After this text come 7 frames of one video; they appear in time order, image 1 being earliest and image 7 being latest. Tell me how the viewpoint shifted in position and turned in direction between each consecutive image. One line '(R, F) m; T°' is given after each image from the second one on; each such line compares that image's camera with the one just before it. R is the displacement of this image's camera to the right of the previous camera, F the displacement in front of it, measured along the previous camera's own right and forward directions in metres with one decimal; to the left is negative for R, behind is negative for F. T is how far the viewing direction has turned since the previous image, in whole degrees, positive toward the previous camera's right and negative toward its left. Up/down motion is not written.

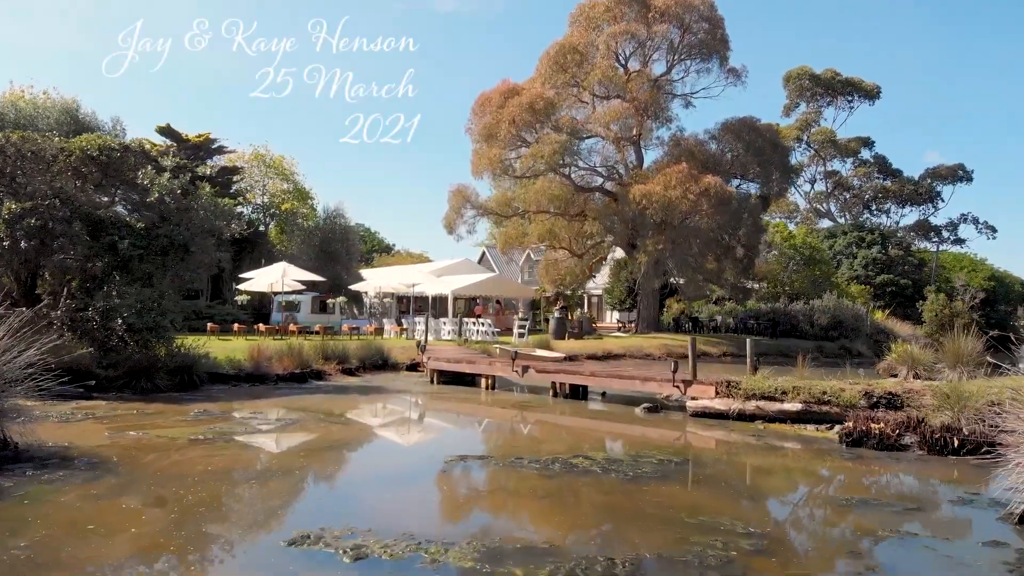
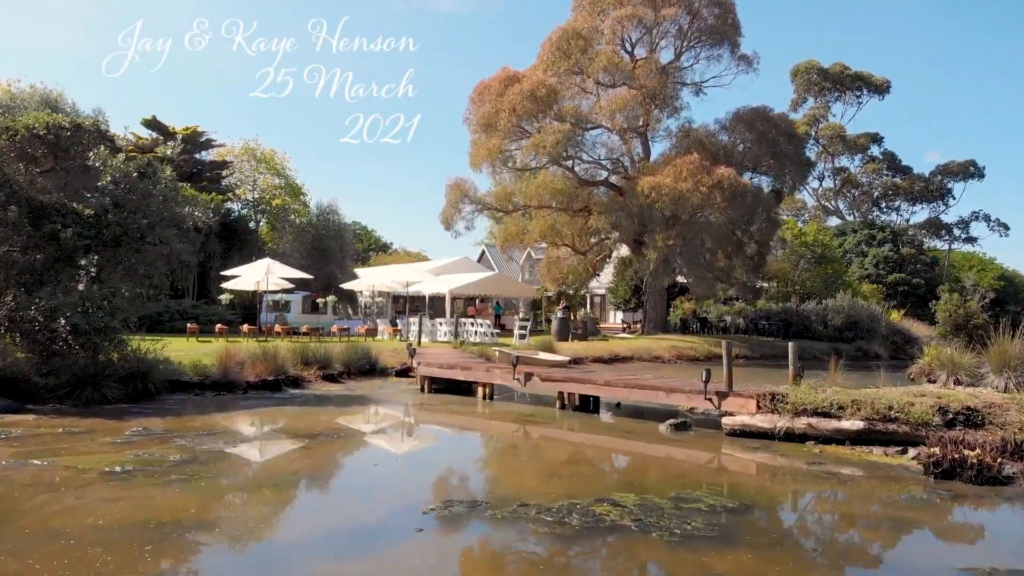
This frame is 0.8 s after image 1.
(0.0, +1.7) m; 0°
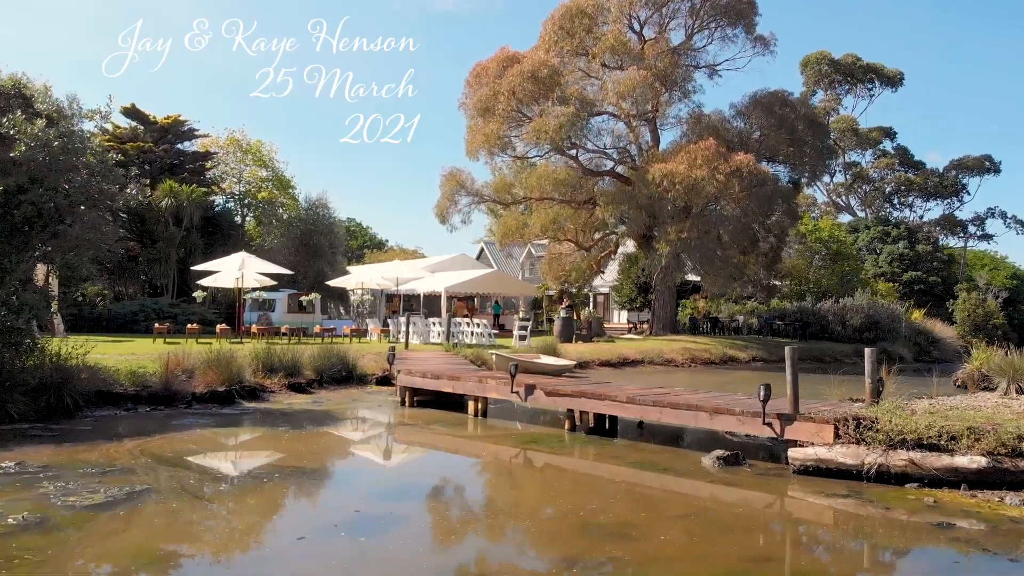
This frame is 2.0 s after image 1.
(0.0, +2.1) m; 0°
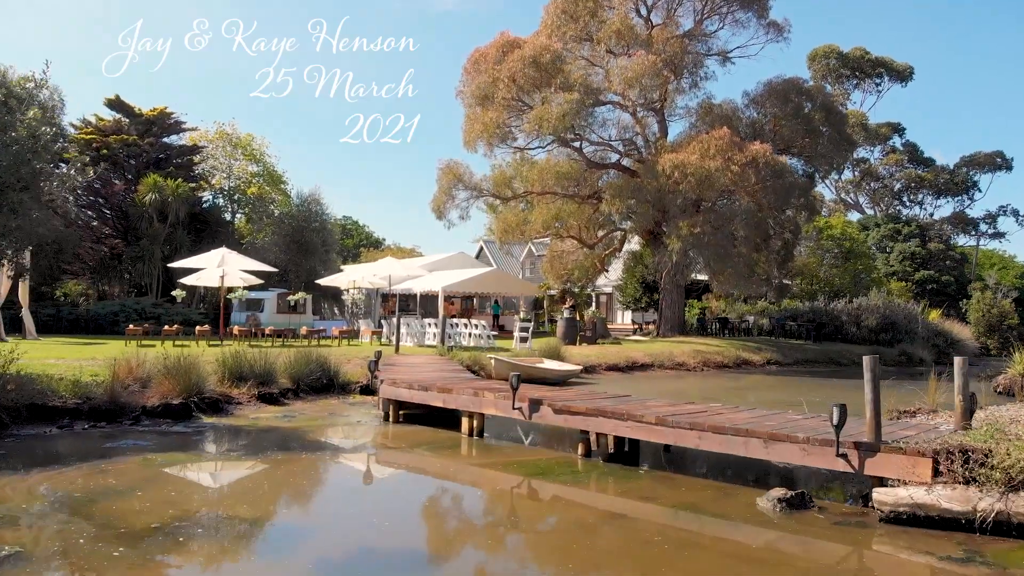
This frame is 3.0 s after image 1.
(0.0, +1.5) m; 0°
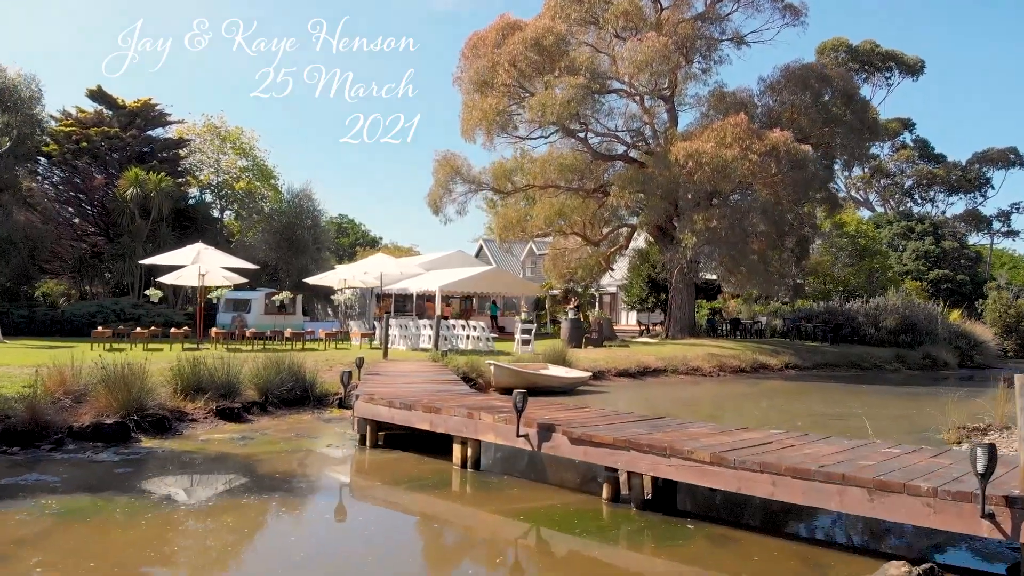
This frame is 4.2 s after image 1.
(0.0, +1.6) m; 0°
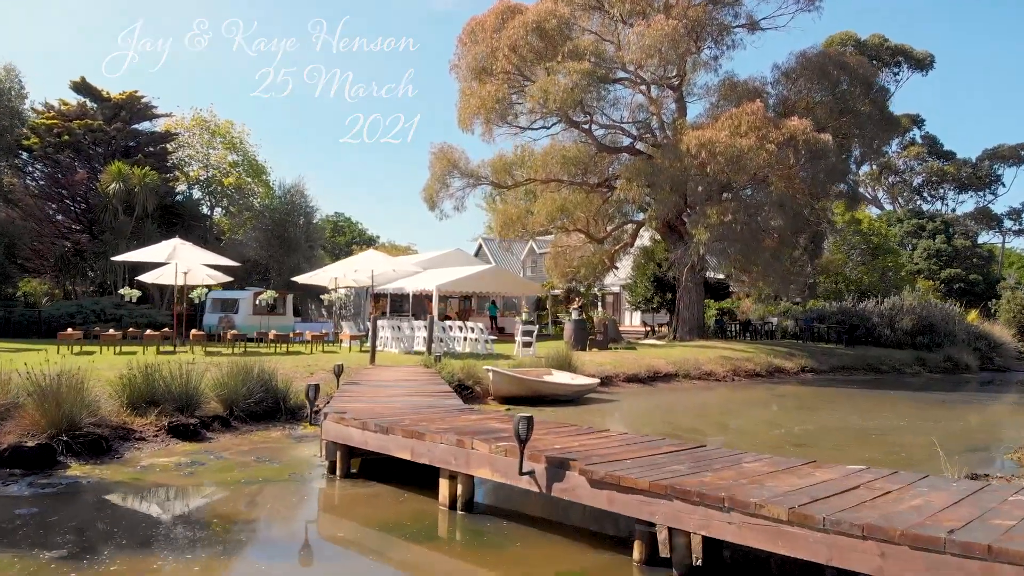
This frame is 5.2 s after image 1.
(0.0, +1.3) m; 0°
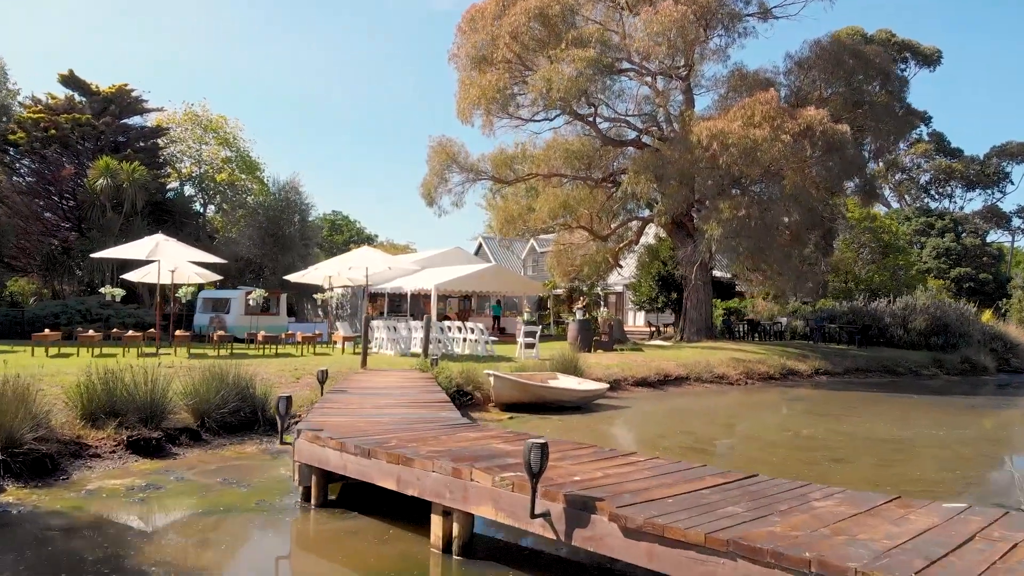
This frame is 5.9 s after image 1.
(0.0, +0.9) m; 0°
